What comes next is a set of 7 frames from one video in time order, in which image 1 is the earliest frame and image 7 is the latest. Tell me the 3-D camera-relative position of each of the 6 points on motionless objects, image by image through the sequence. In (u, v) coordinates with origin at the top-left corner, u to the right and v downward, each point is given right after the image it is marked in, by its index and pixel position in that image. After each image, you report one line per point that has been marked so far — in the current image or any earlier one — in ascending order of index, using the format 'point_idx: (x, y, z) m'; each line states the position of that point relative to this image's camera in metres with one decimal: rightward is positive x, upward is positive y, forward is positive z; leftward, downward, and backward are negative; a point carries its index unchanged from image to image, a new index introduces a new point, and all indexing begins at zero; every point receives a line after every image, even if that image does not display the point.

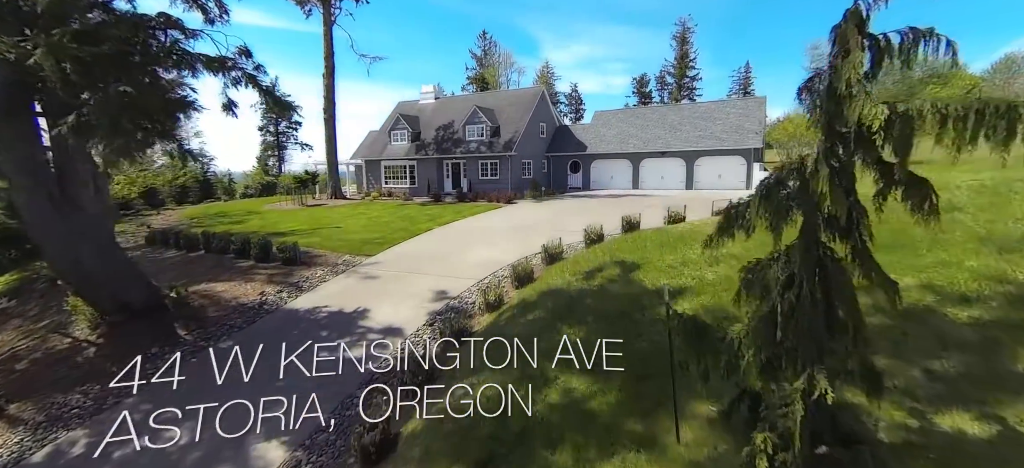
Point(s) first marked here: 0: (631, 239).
0: (+2.9, -0.2, +12.2) m
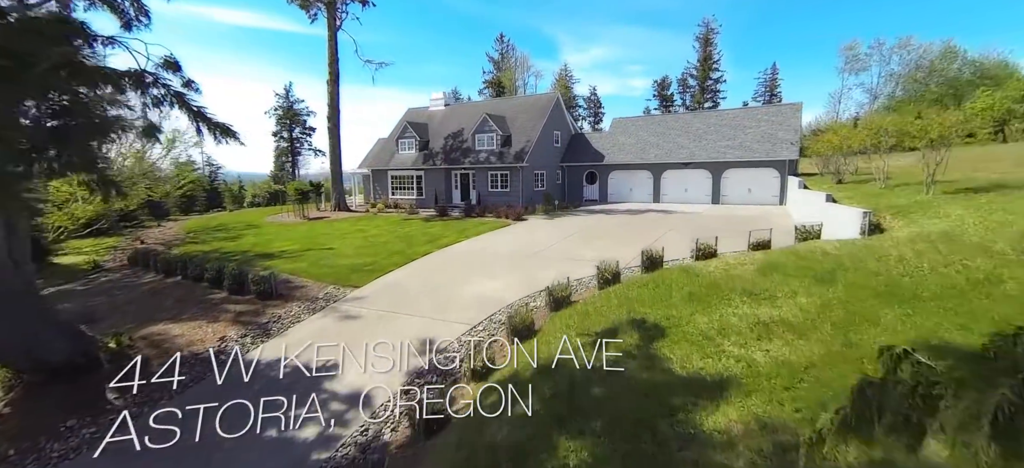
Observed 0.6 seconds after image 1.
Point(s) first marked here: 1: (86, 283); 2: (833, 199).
0: (+2.8, -1.1, +10.2) m
1: (-16.0, -1.8, +17.6) m
2: (+10.6, +1.1, +15.5) m
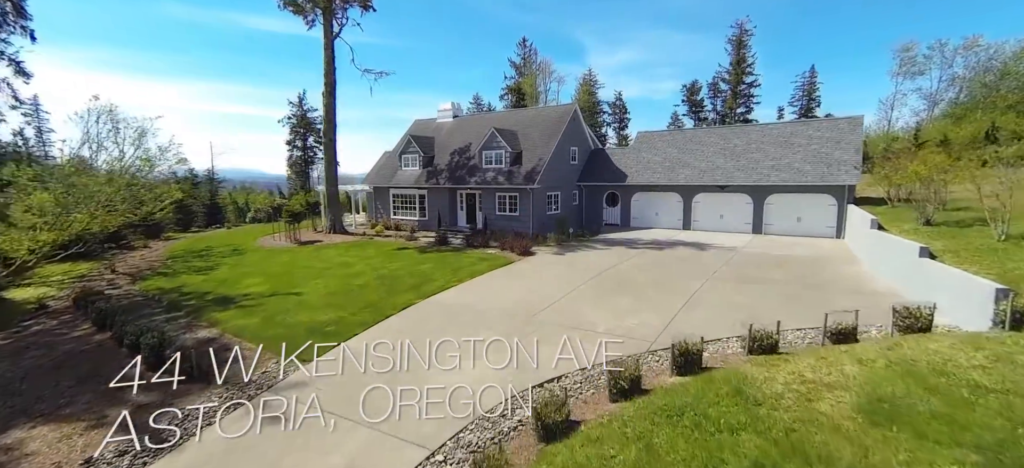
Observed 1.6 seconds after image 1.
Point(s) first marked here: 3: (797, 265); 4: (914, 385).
0: (+2.3, -2.6, +6.8) m
1: (-16.0, -3.2, +15.1) m
2: (+10.4, -0.5, +11.6) m
3: (+10.0, -1.1, +16.5) m
4: (+5.5, -2.0, +6.4) m
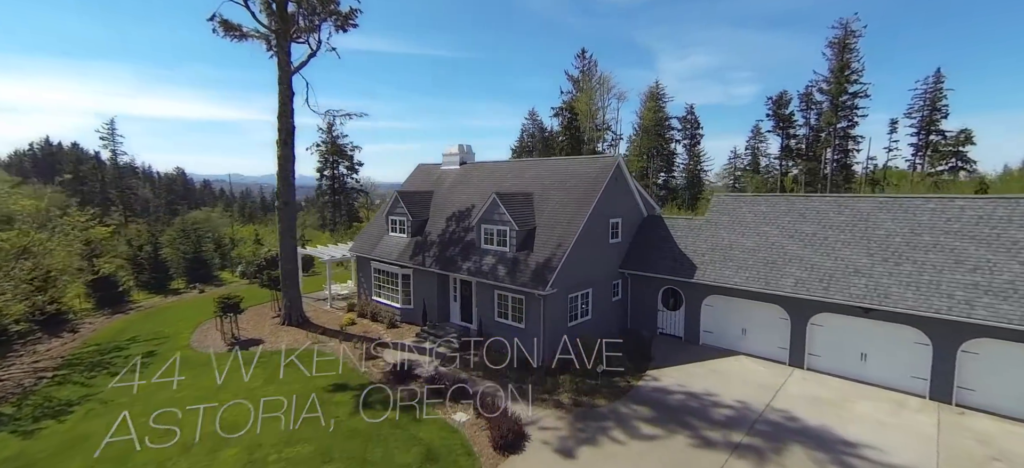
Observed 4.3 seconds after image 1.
0: (-0.4, -6.8, -2.3) m
1: (-17.4, -7.3, +8.4) m
2: (+8.3, -4.9, +1.4) m
3: (+8.6, -5.6, +6.3) m
4: (+2.7, -6.3, -3.2) m
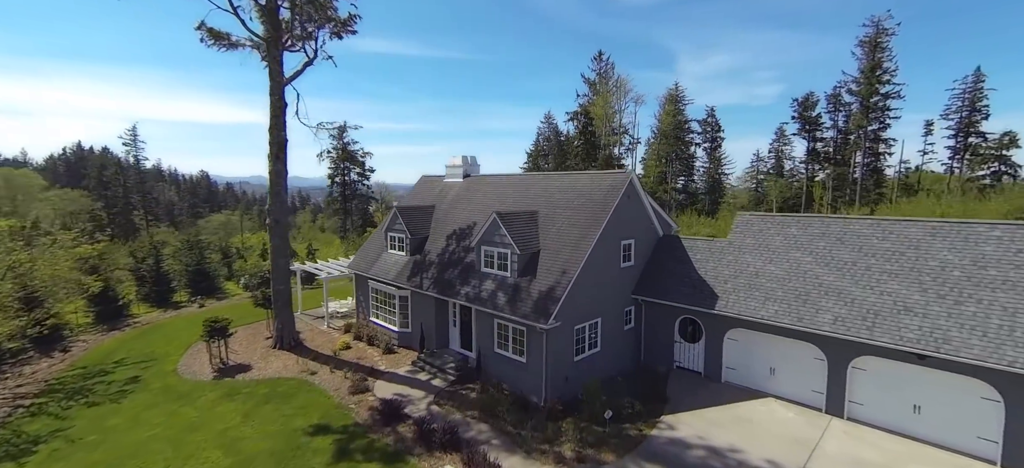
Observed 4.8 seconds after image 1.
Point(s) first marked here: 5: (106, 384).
0: (-1.2, -7.6, -3.9) m
1: (-17.8, -8.0, +7.5) m
2: (+7.7, -5.8, -0.5) m
3: (+8.2, -6.5, +4.3) m
4: (+1.9, -7.1, -4.9) m
5: (-16.3, -6.0, +18.8) m
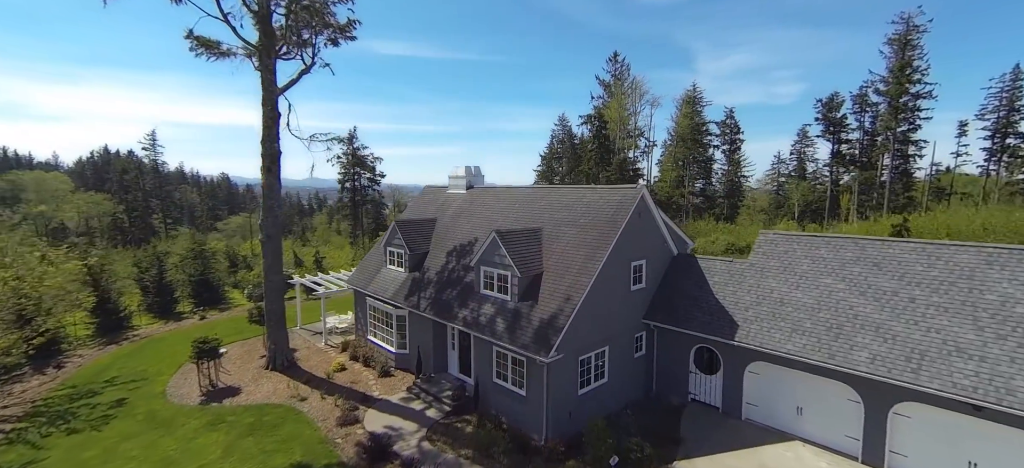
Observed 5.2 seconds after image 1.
0: (-1.9, -8.3, -5.2) m
1: (-18.1, -8.7, +6.8) m
2: (+7.1, -6.4, -2.1) m
3: (+7.7, -7.2, +2.8) m
4: (+1.1, -7.7, -6.2) m
5: (-16.2, -6.7, +18.0) m
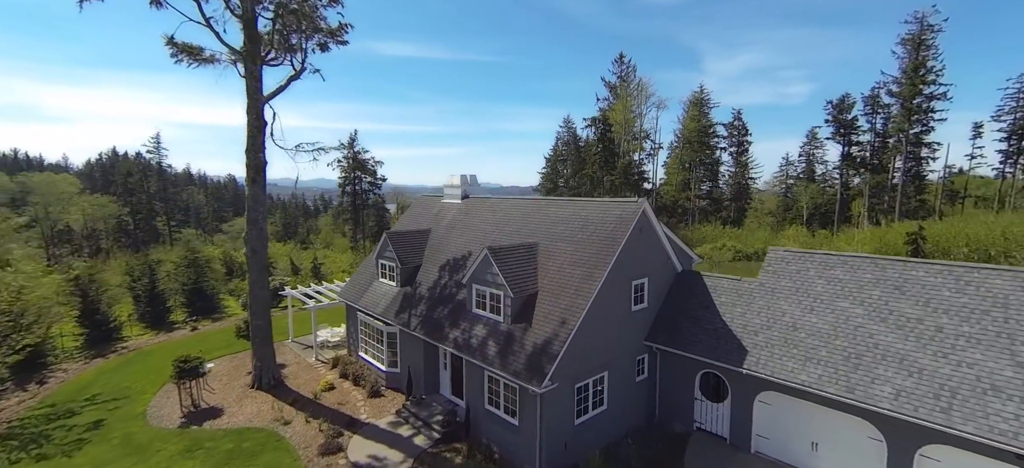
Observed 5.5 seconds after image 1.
0: (-2.4, -8.8, -6.1) m
1: (-18.5, -9.2, +6.0) m
2: (+6.6, -7.0, -3.1) m
3: (+7.3, -7.7, +1.7) m
4: (+0.6, -8.2, -7.2) m
5: (-16.4, -7.2, +17.3) m
